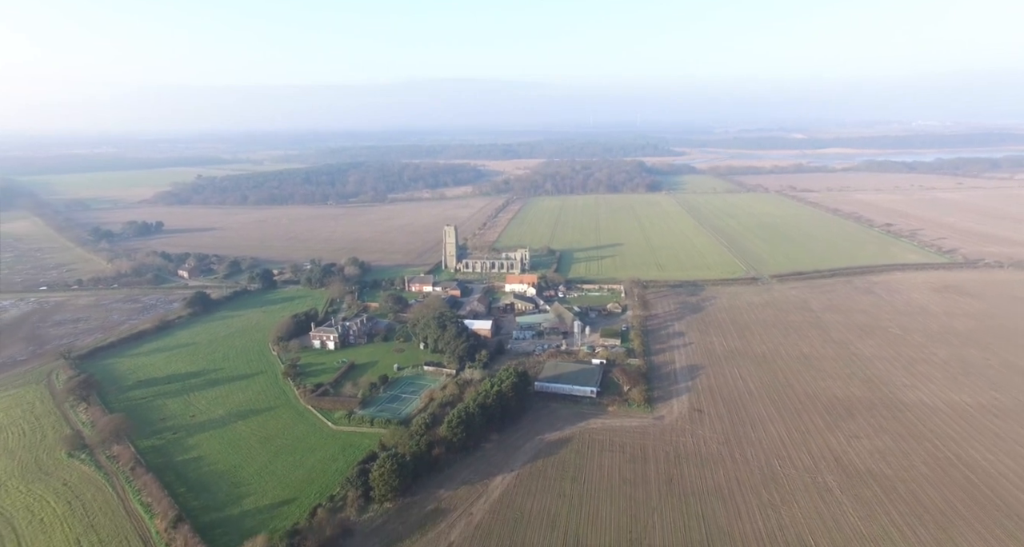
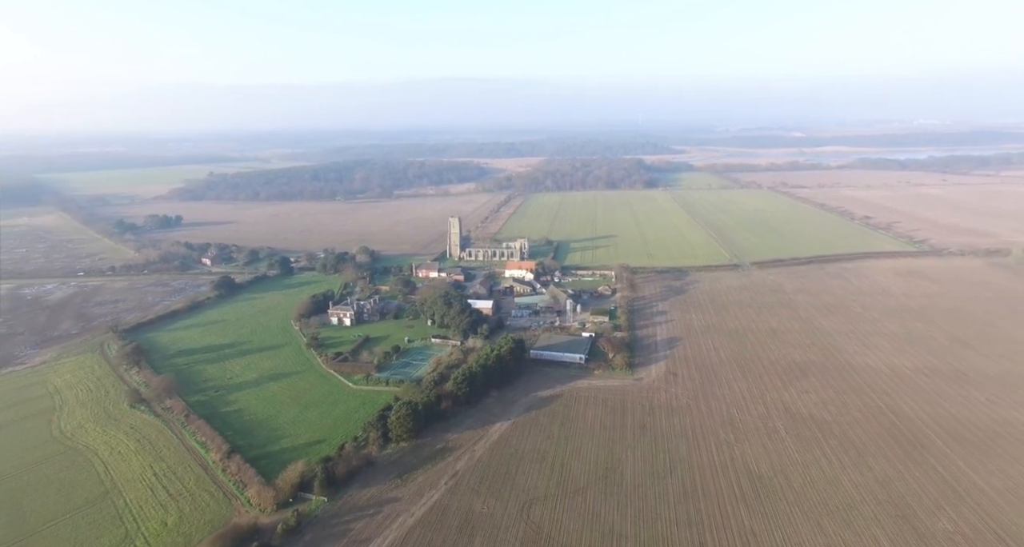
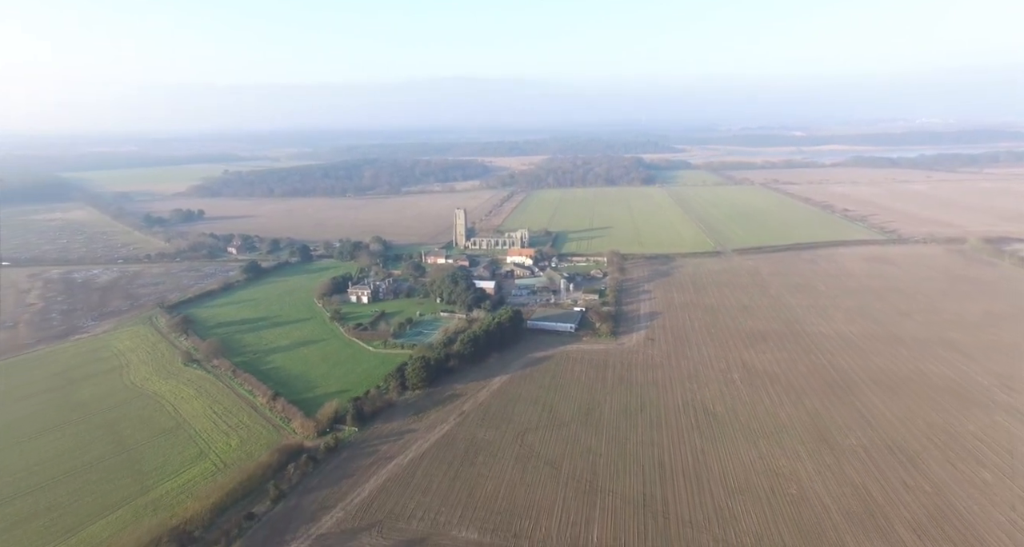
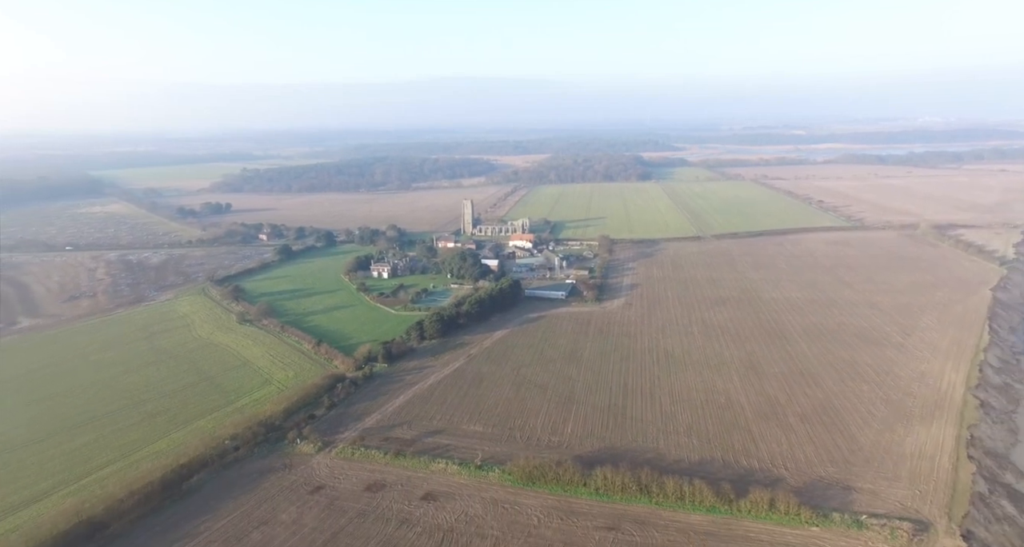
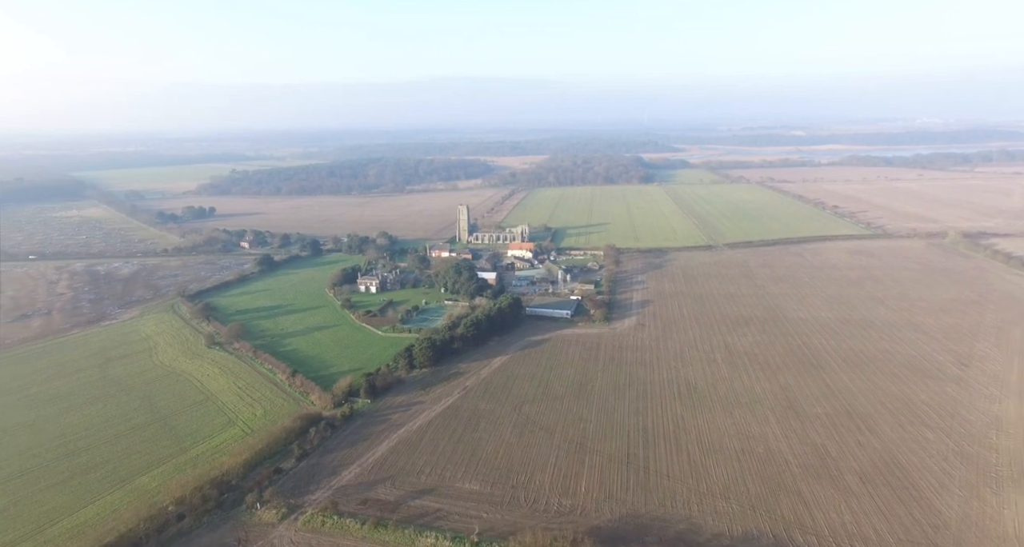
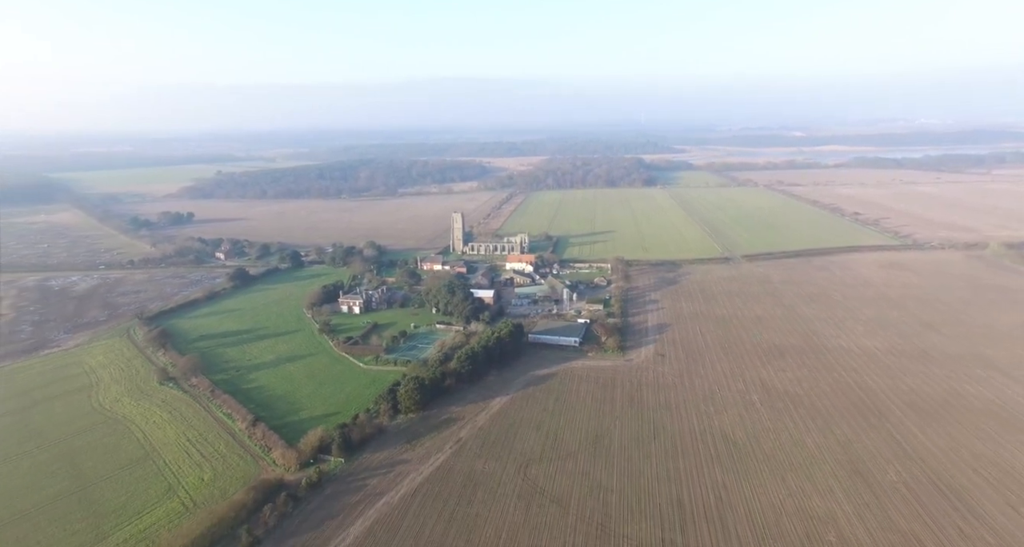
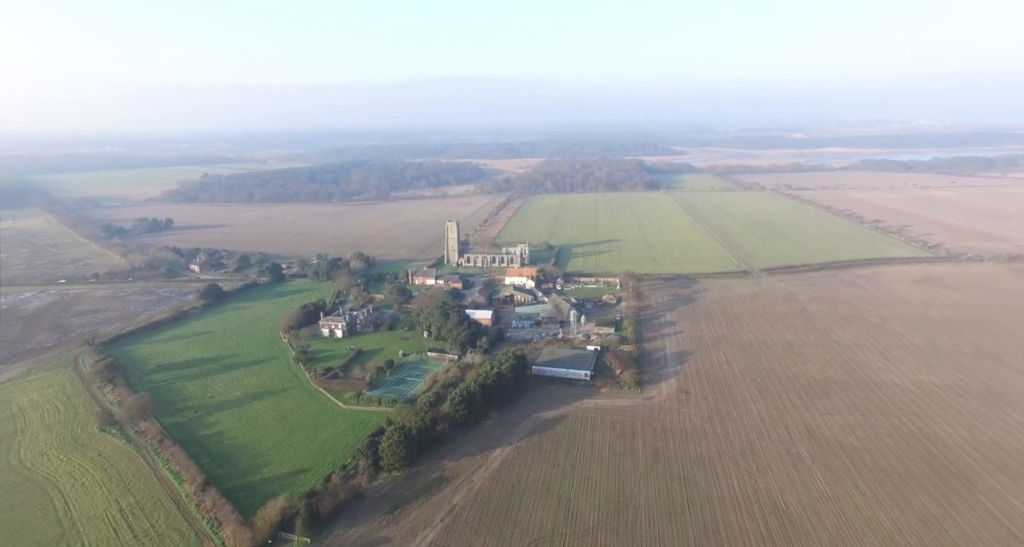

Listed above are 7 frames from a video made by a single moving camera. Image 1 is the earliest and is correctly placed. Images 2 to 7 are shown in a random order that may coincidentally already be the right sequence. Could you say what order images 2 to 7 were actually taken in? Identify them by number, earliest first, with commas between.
7, 2, 6, 3, 5, 4
